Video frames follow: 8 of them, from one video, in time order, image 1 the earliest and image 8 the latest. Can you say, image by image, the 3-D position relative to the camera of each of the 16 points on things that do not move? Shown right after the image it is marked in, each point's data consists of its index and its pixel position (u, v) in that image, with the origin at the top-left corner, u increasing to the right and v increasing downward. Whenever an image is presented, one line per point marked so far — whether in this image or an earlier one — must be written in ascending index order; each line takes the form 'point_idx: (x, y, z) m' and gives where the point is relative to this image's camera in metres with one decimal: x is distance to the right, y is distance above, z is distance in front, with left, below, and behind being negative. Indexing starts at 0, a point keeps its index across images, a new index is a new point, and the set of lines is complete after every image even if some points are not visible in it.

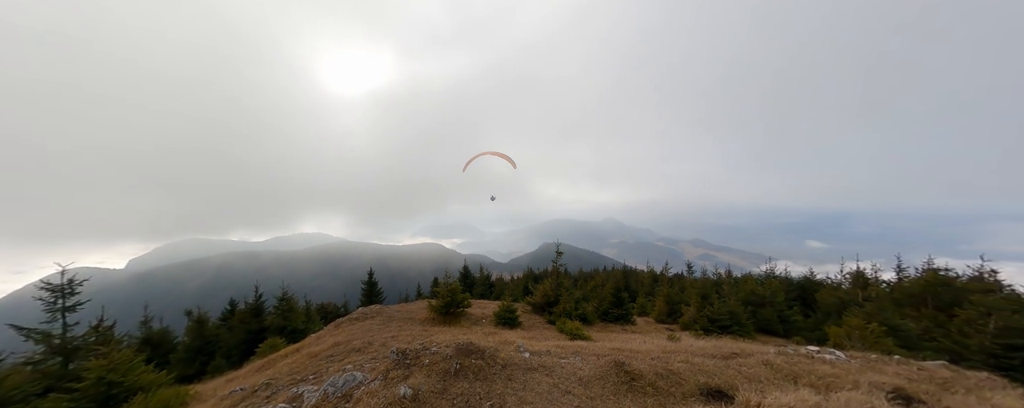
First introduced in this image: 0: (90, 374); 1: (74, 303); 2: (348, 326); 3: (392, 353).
0: (-12.8, -5.1, +9.3) m
1: (-21.0, -4.7, +14.4) m
2: (-9.4, -6.9, +16.9) m
3: (-2.9, -4.2, +7.8) m
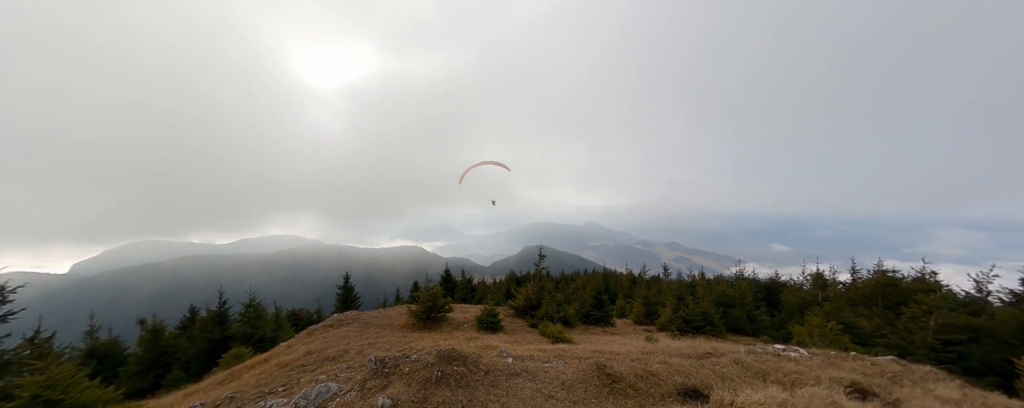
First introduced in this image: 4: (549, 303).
0: (-13.4, -5.1, +8.4) m
1: (-21.8, -4.6, +13.0) m
2: (-10.4, -7.0, +16.2) m
3: (-3.4, -4.3, +7.5) m
4: (+2.2, -6.5, +19.7) m
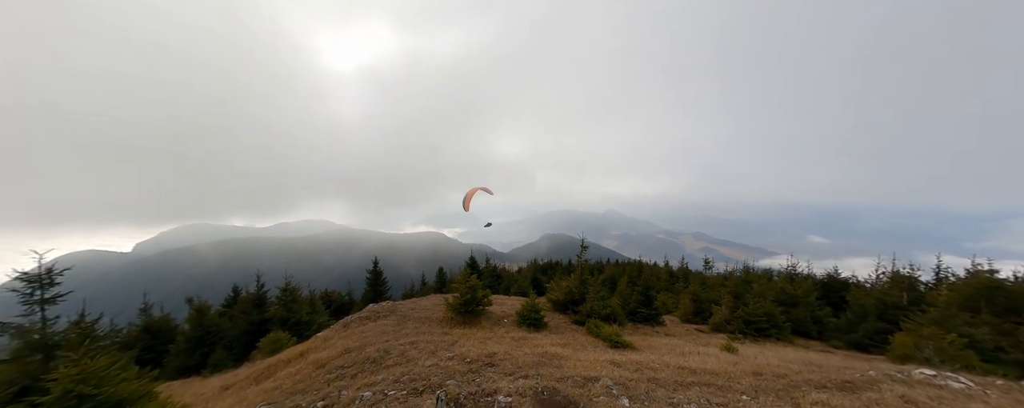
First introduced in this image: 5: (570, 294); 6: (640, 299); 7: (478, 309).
0: (-11.5, -4.6, +7.7) m
1: (-19.6, -3.9, +12.8) m
2: (-8.1, -6.2, +15.4) m
3: (-1.6, -3.9, +6.1) m
4: (+4.8, -5.7, +18.0) m
5: (+3.6, -5.8, +19.3) m
6: (+7.6, -5.7, +17.9) m
7: (-2.2, -6.1, +17.3) m
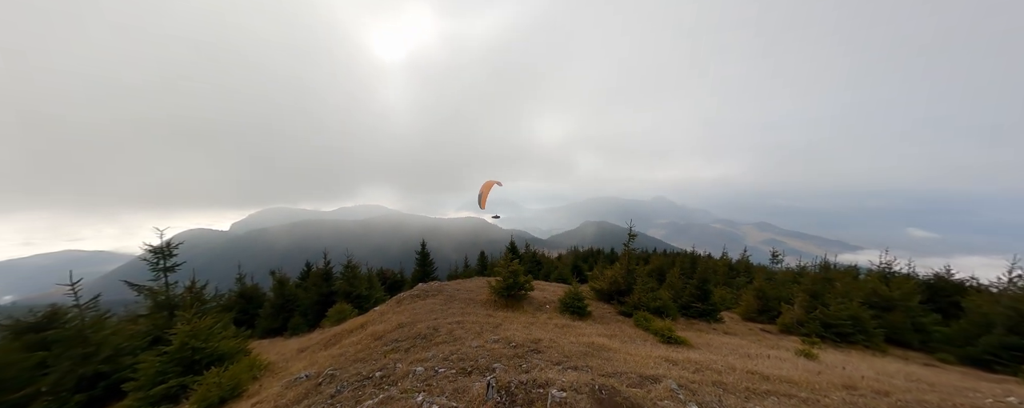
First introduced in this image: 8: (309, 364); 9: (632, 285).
0: (-10.2, -4.1, +9.1) m
1: (-17.5, -3.1, +15.3) m
2: (-5.7, -5.4, +16.3) m
3: (-0.6, -3.6, +6.1) m
4: (+7.4, -4.9, +17.0) m
5: (+6.4, -4.9, +18.5) m
6: (+10.1, -4.9, +16.5) m
7: (+0.4, -5.3, +17.4) m
8: (-7.0, -5.5, +10.2) m
9: (+7.3, -5.0, +18.2) m
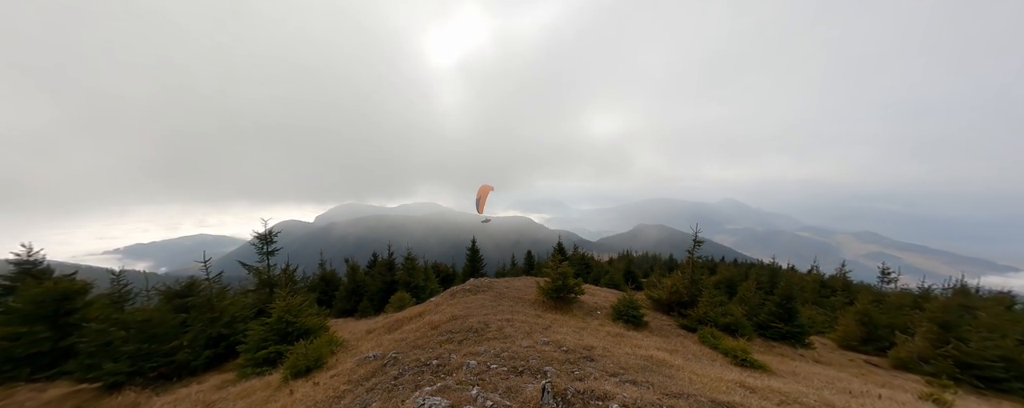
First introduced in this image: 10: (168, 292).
0: (-8.5, -3.9, +10.6) m
1: (-14.6, -2.7, +18.0) m
2: (-2.8, -5.3, +17.0) m
3: (+0.4, -3.6, +6.0) m
4: (+10.2, -5.1, +15.5) m
5: (+9.5, -5.1, +17.1) m
6: (+12.8, -5.2, +14.5) m
7: (+3.4, -5.3, +17.0) m
8: (-5.2, -5.3, +11.2) m
9: (+10.3, -5.2, +16.7) m
10: (-12.8, -3.3, +11.1) m
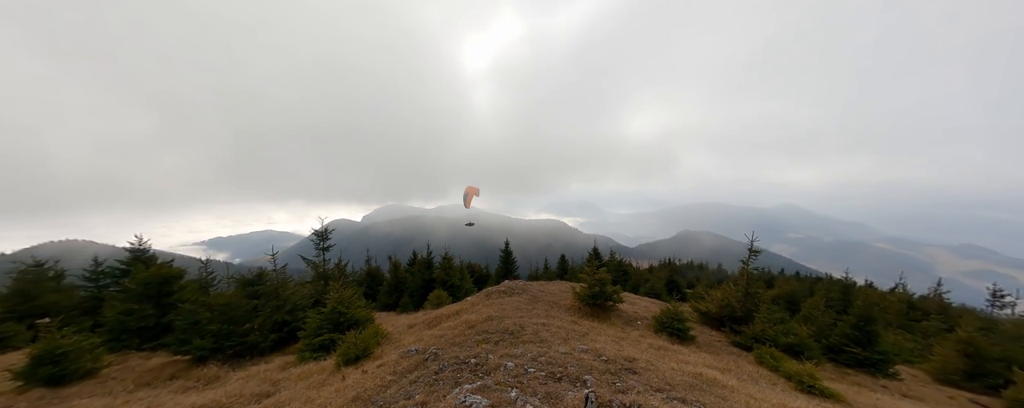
0: (-7.1, -3.9, +11.5) m
1: (-12.3, -2.6, +19.6) m
2: (-0.8, -5.4, +17.1) m
3: (+1.2, -3.6, +5.9) m
4: (+12.0, -5.4, +14.0) m
5: (+11.5, -5.5, +15.8) m
6: (+14.5, -5.6, +12.8) m
7: (+5.4, -5.5, +16.4) m
8: (-3.8, -5.3, +11.7) m
9: (+12.2, -5.6, +15.2) m
10: (-11.3, -3.2, +12.5) m
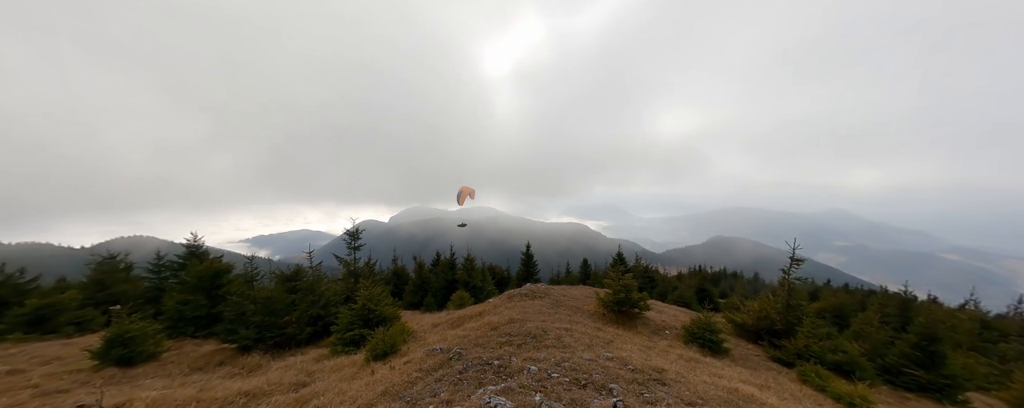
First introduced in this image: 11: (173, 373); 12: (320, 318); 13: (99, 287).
0: (-6.2, -3.9, +12.0) m
1: (-10.7, -2.7, +20.4) m
2: (+0.5, -5.6, +17.0) m
3: (+1.7, -3.7, +5.7) m
4: (+13.0, -5.7, +13.0) m
5: (+12.7, -5.7, +14.8) m
6: (+15.4, -5.8, +11.6) m
7: (+6.6, -5.7, +15.8) m
8: (-2.9, -5.4, +11.9) m
9: (+13.4, -5.8, +14.2) m
10: (-10.3, -3.2, +13.3) m
11: (-9.8, -4.9, +8.6) m
12: (-8.5, -5.0, +13.0) m
13: (-22.1, -4.4, +15.9) m
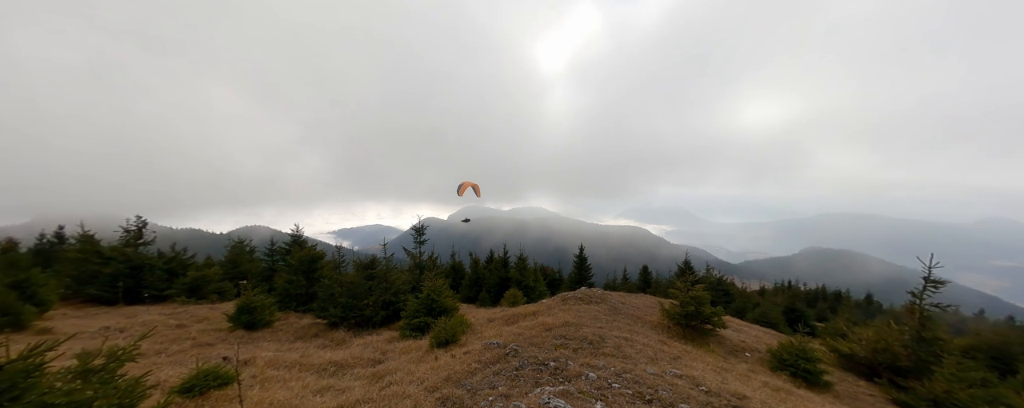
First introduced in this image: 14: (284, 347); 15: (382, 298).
0: (-3.8, -3.8, +12.9) m
1: (-6.6, -2.6, +22.0) m
2: (+3.7, -5.7, +16.6) m
3: (+2.8, -3.7, +5.3) m
4: (+15.2, -6.0, +10.3) m
5: (+15.2, -6.0, +12.1) m
6: (+17.3, -6.2, +8.4) m
7: (+9.5, -5.9, +14.3) m
8: (-0.6, -5.4, +12.2) m
9: (+15.8, -6.1, +11.4) m
10: (-7.6, -3.0, +15.0) m
11: (-8.0, -4.7, +10.3) m
12: (-5.8, -4.8, +14.4) m
13: (-18.7, -4.0, +19.8) m
14: (-7.2, -4.5, +9.3) m
15: (-6.0, -4.4, +13.8) m
